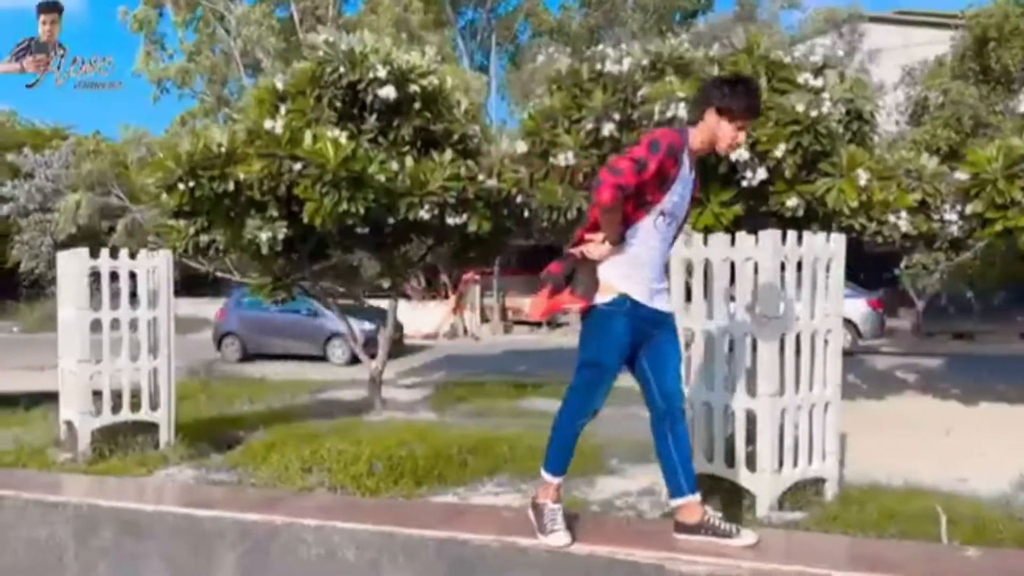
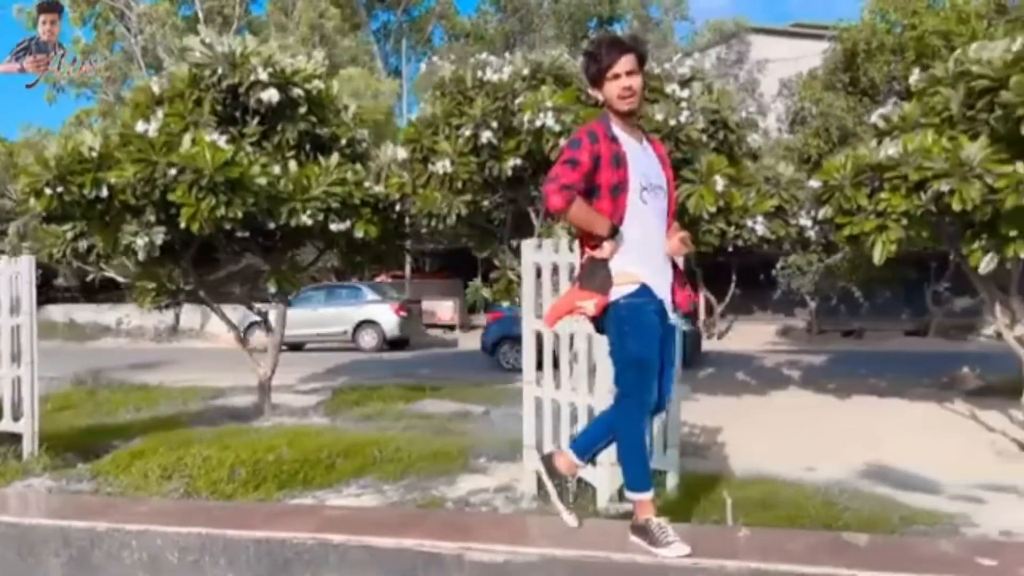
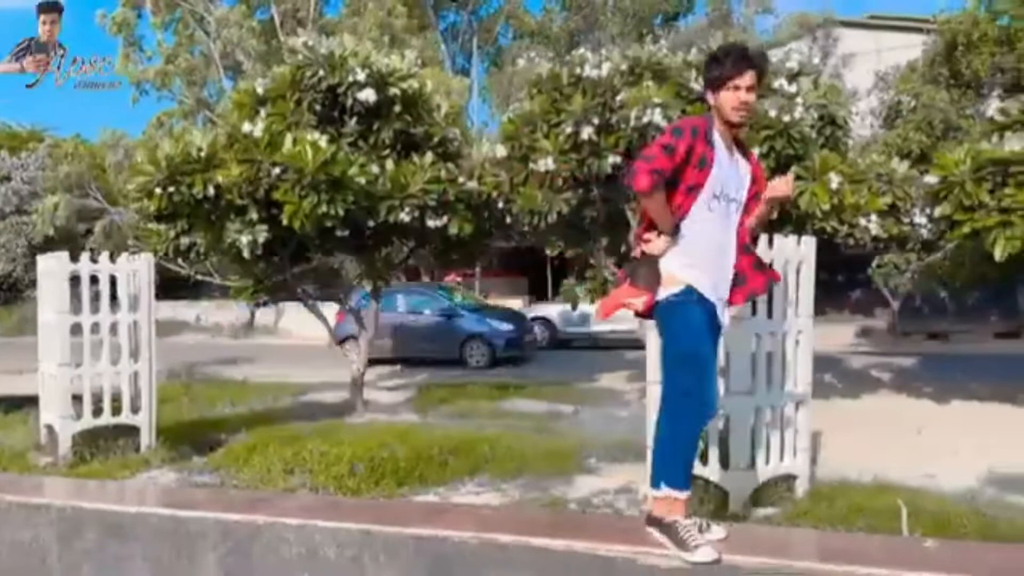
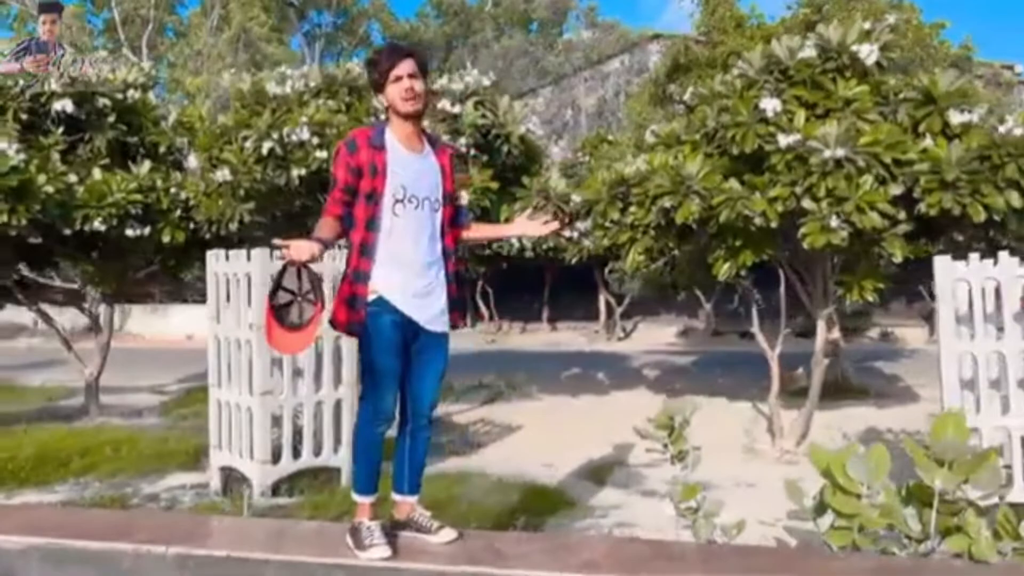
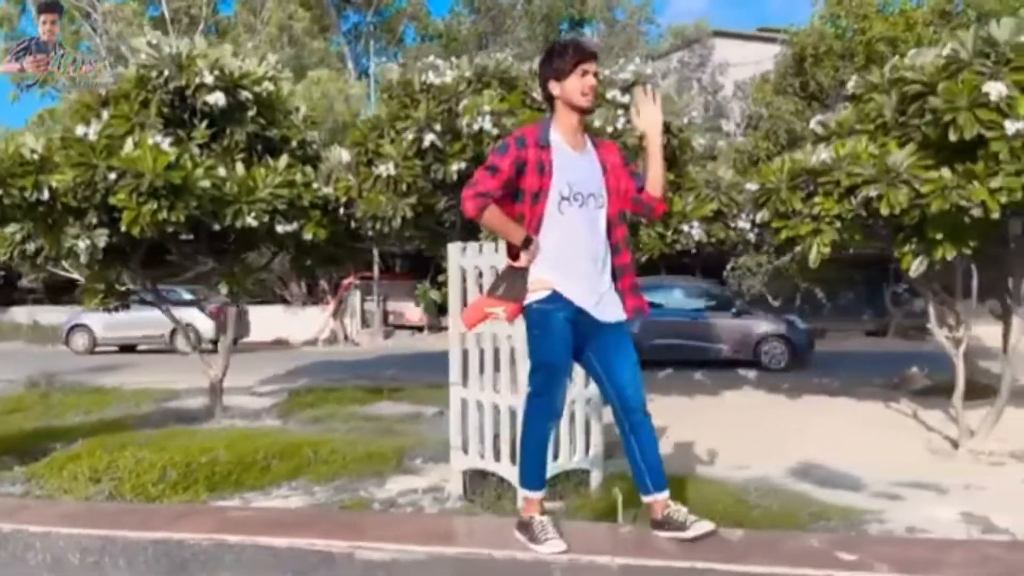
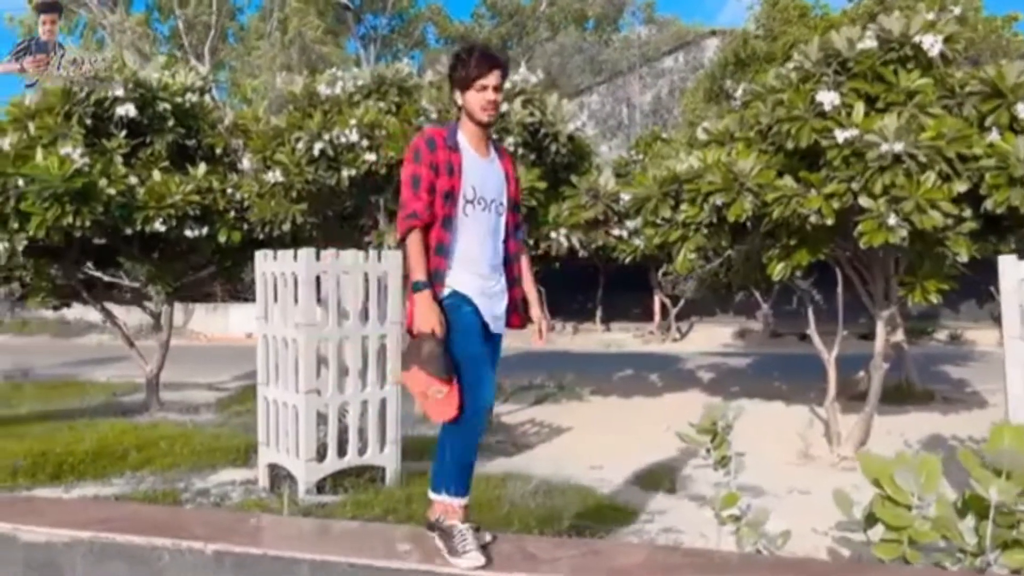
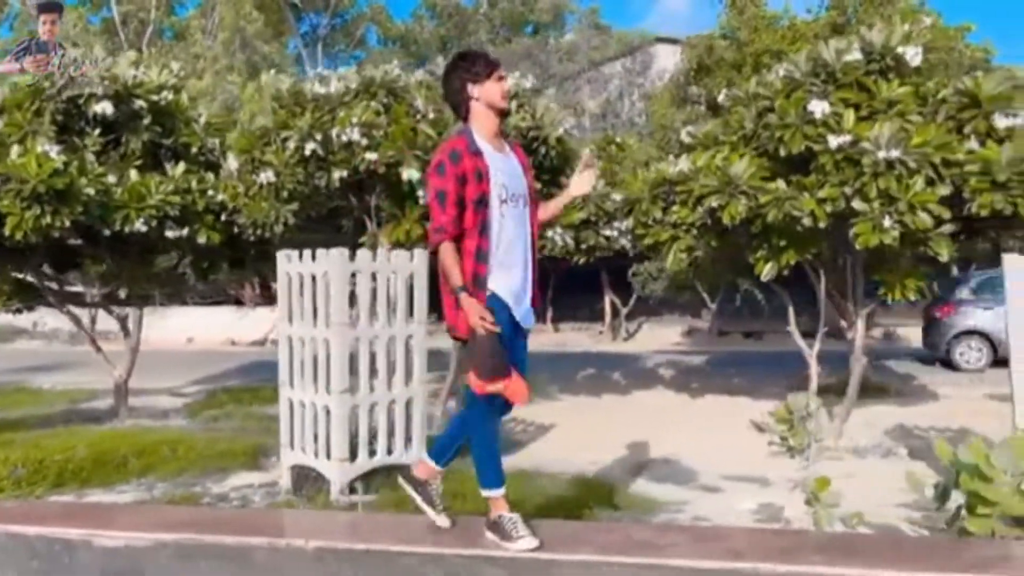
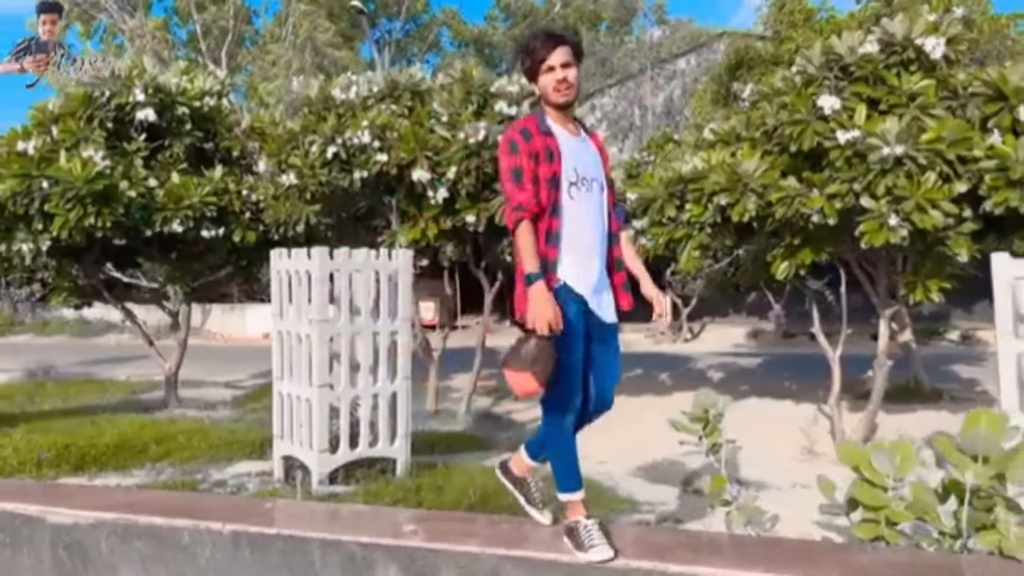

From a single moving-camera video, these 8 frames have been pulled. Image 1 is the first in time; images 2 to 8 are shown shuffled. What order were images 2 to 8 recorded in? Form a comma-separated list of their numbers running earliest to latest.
3, 2, 5, 7, 4, 6, 8
